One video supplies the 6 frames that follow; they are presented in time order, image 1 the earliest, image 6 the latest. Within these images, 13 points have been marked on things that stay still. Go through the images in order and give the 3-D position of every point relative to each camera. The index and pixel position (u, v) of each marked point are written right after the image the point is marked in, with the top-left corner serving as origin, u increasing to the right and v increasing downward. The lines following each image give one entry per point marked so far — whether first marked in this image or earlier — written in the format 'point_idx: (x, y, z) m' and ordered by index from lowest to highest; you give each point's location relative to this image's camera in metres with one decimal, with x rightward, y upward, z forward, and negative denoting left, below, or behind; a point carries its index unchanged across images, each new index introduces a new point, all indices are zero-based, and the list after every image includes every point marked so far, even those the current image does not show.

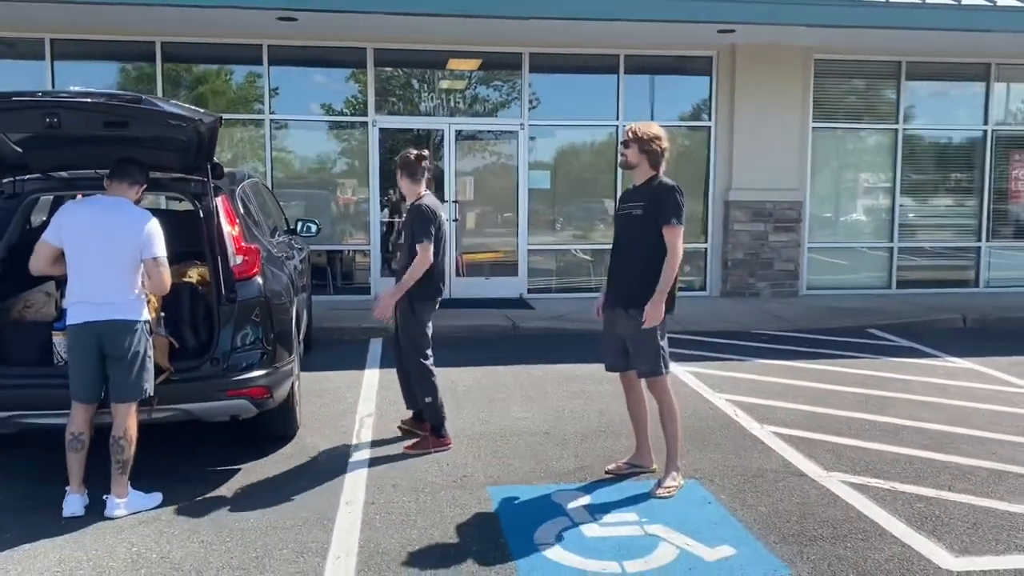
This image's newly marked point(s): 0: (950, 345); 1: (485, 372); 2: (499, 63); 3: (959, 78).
0: (+4.5, -0.6, +9.1) m
1: (-0.2, -0.7, +7.6) m
2: (-0.2, +3.0, +11.8) m
3: (+6.4, +3.0, +12.6) m
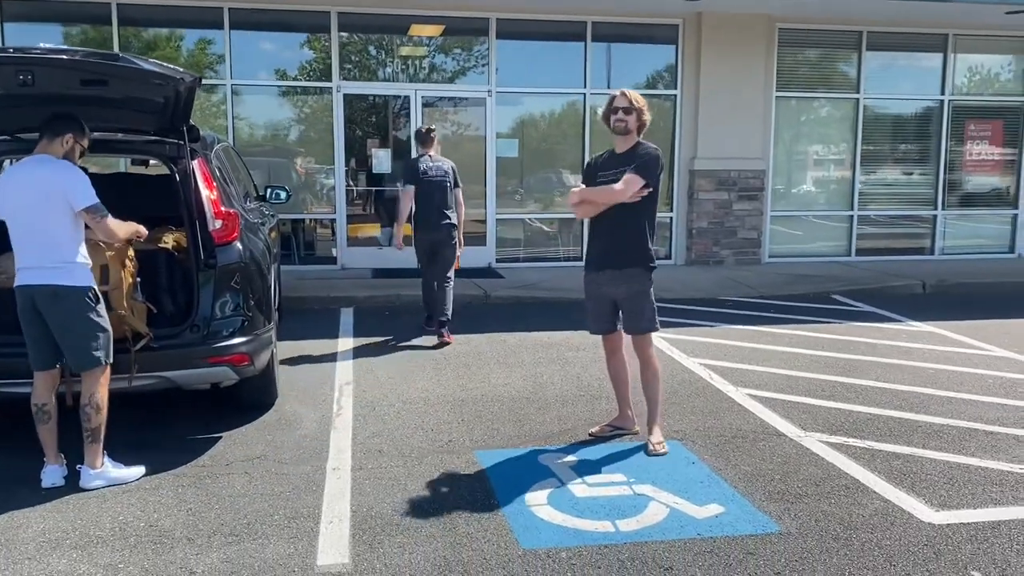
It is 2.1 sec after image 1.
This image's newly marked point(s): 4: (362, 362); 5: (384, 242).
0: (+4.2, -0.2, +9.3) m
1: (-0.4, -0.5, +7.6) m
2: (-0.6, +3.4, +11.7) m
3: (+5.9, +3.5, +12.8) m
4: (-1.2, -0.6, +6.9) m
5: (-1.7, +0.6, +11.7) m
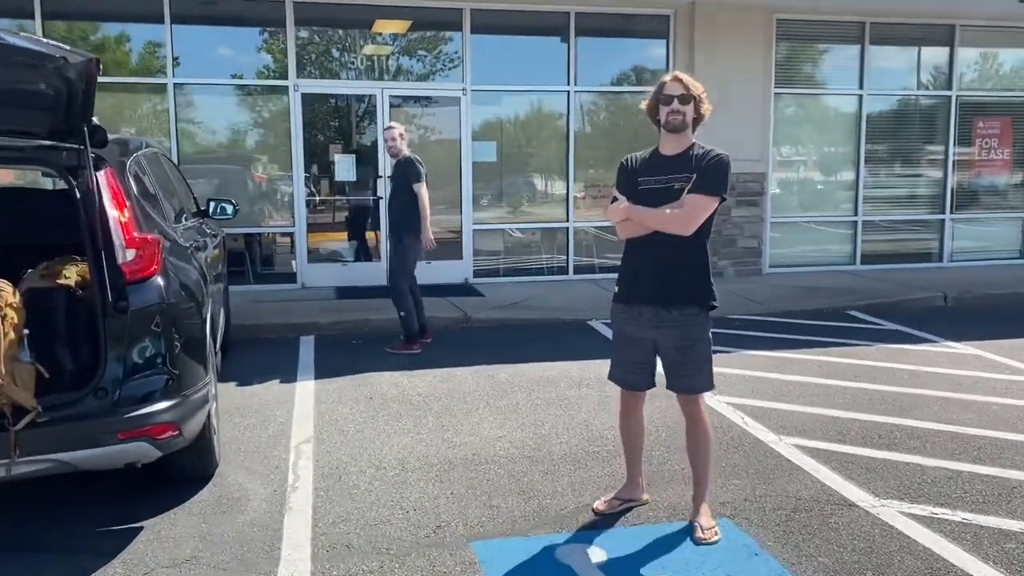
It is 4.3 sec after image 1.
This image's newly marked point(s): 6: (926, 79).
0: (+4.1, -0.4, +8.4) m
1: (-0.5, -0.7, +6.5) m
2: (-0.9, +3.2, +10.6) m
3: (+5.6, +3.3, +11.9) m
4: (-1.2, -0.8, +5.7) m
5: (-2.0, +0.4, +10.5) m
6: (+5.3, +2.7, +11.9) m
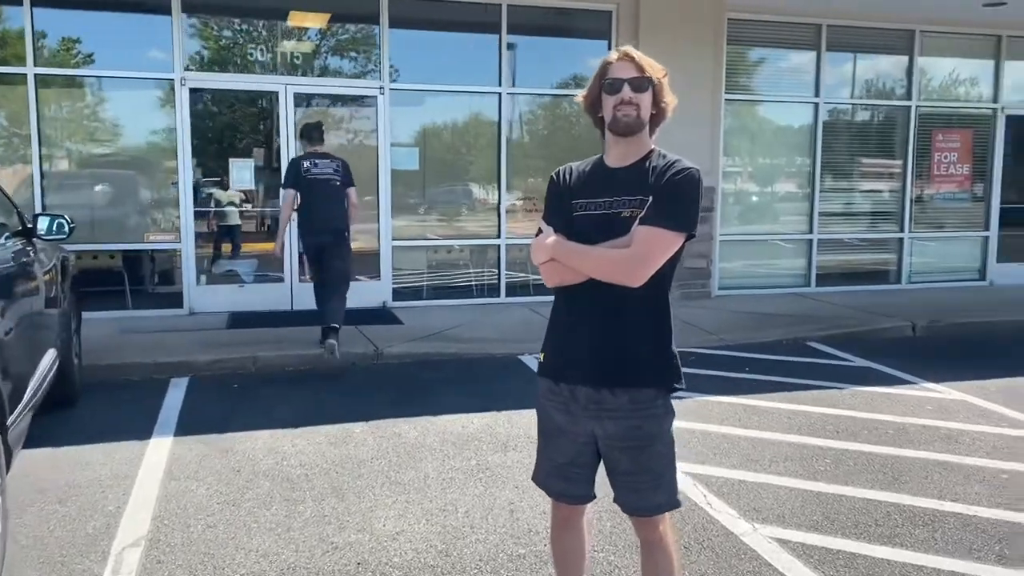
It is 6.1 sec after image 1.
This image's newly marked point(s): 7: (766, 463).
0: (+3.4, -0.7, +7.5) m
1: (-1.1, -0.9, +5.2) m
2: (-1.7, +2.9, +9.3) m
3: (+4.7, +3.0, +11.1) m
4: (-1.7, -1.0, +4.4) m
5: (-2.8, +0.1, +9.2) m
6: (+4.4, +2.4, +11.1) m
7: (+1.5, -1.0, +5.0) m
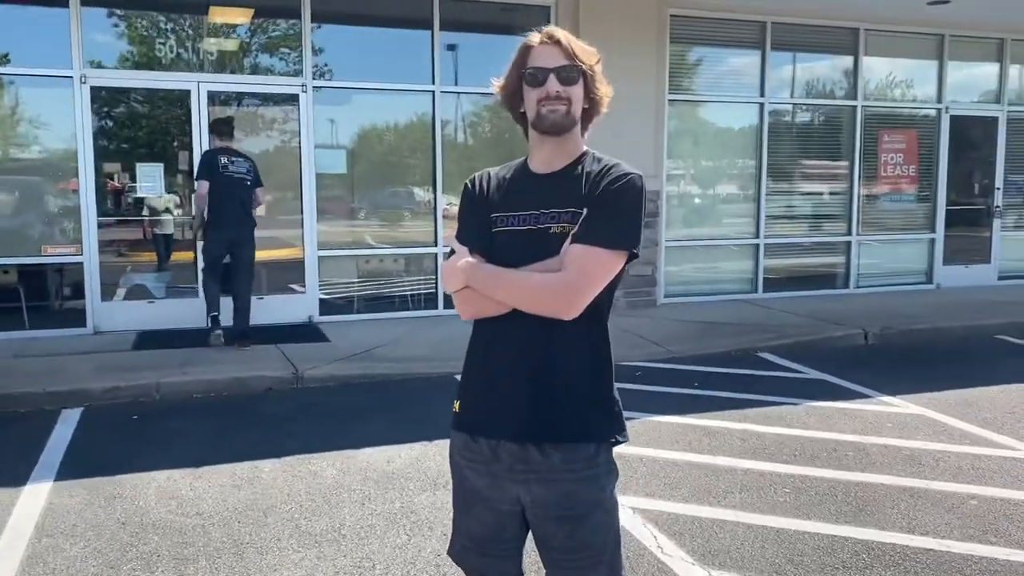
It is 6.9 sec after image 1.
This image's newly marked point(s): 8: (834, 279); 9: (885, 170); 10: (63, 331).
0: (+2.9, -0.7, +7.1) m
1: (-1.4, -1.0, +4.6) m
2: (-2.4, +2.8, +8.7) m
3: (+3.9, +3.0, +10.9) m
4: (-2.0, -1.1, +3.8) m
5: (-3.4, 0.0, +8.5) m
6: (+3.6, +2.4, +10.8) m
7: (+1.1, -1.1, +4.6) m
8: (+4.1, +0.1, +11.3) m
9: (+4.8, +1.5, +11.4) m
10: (-4.2, -0.4, +8.2) m
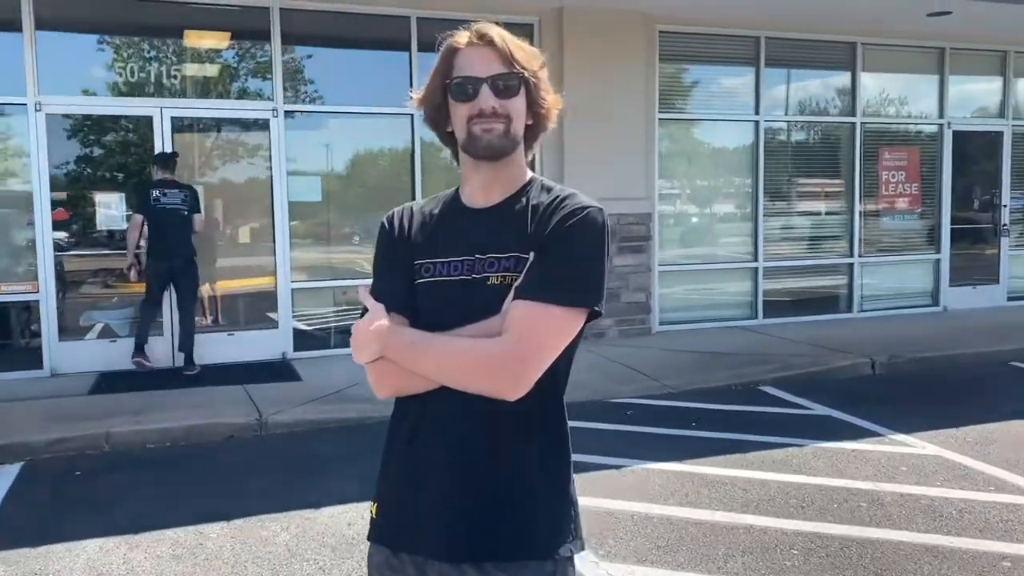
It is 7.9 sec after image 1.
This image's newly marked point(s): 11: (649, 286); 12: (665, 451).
0: (+2.8, -0.9, +6.6) m
1: (-1.5, -1.2, +4.1) m
2: (-2.6, +2.4, +8.3) m
3: (+3.7, +2.7, +10.4) m
4: (-2.1, -1.3, +3.3) m
5: (-3.5, -0.4, +8.0) m
6: (+3.4, +2.1, +10.4) m
7: (+1.0, -1.2, +4.1) m
8: (+4.0, -0.2, +10.8) m
9: (+4.6, +1.2, +10.9) m
10: (-4.3, -0.7, +7.7) m
11: (+1.5, 0.0, +9.6) m
12: (+1.0, -1.0, +5.7) m
